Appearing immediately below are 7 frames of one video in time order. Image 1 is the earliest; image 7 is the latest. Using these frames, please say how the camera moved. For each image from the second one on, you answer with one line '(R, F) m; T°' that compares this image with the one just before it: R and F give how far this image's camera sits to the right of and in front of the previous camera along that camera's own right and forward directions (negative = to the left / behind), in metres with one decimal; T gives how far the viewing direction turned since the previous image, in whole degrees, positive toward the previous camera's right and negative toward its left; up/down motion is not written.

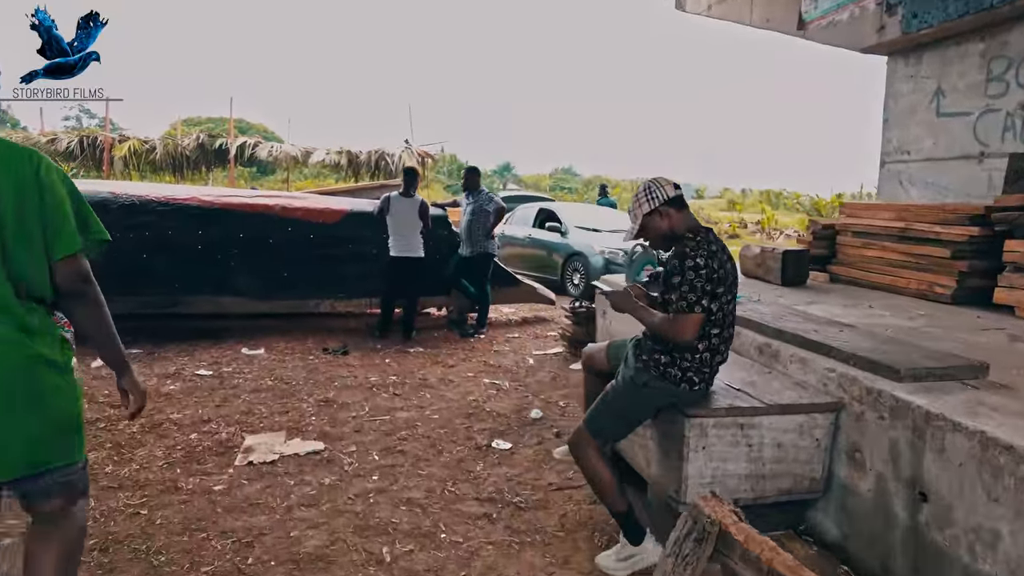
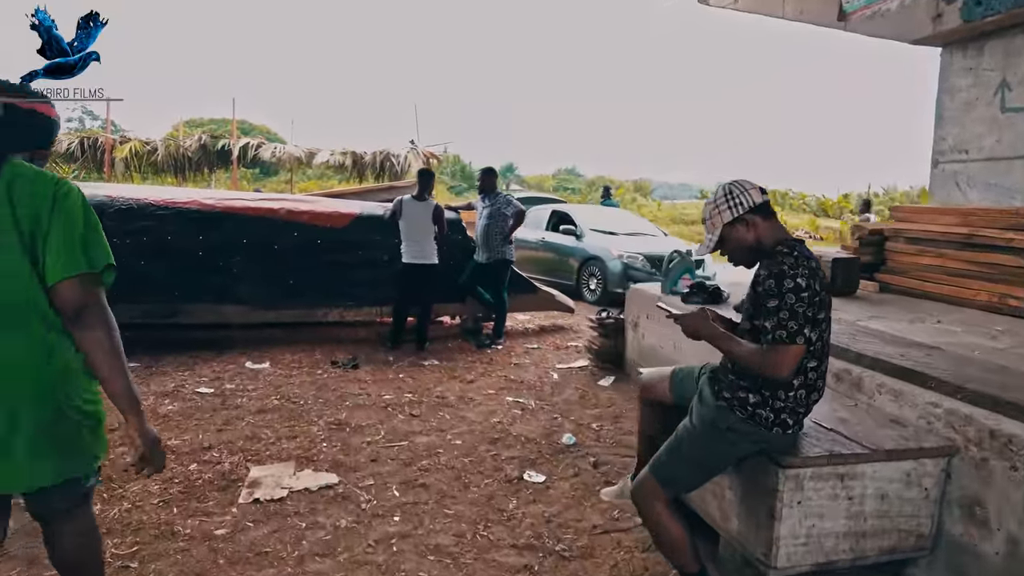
(-0.2, +0.4) m; 0°
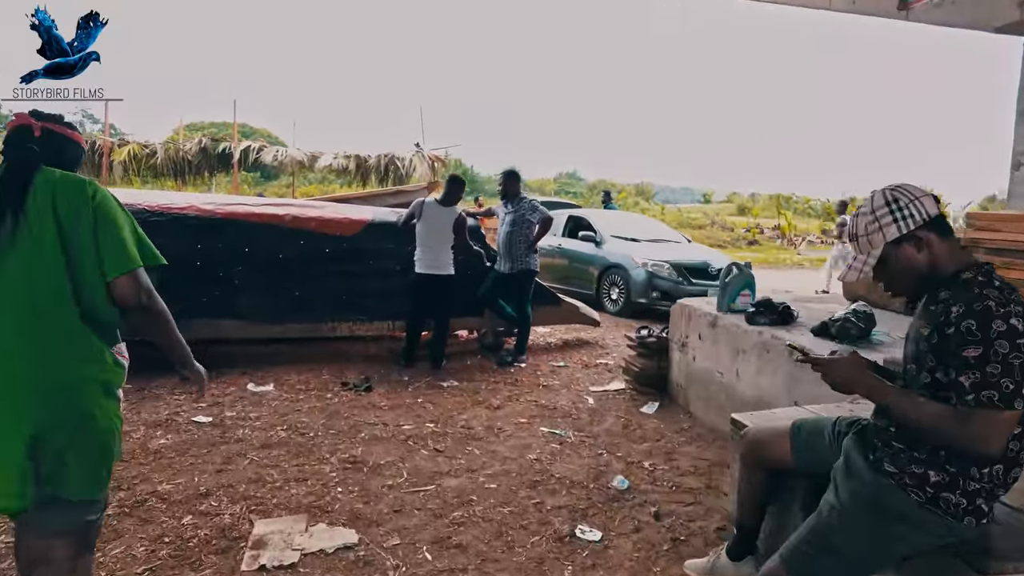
(-0.3, +0.6) m; 0°
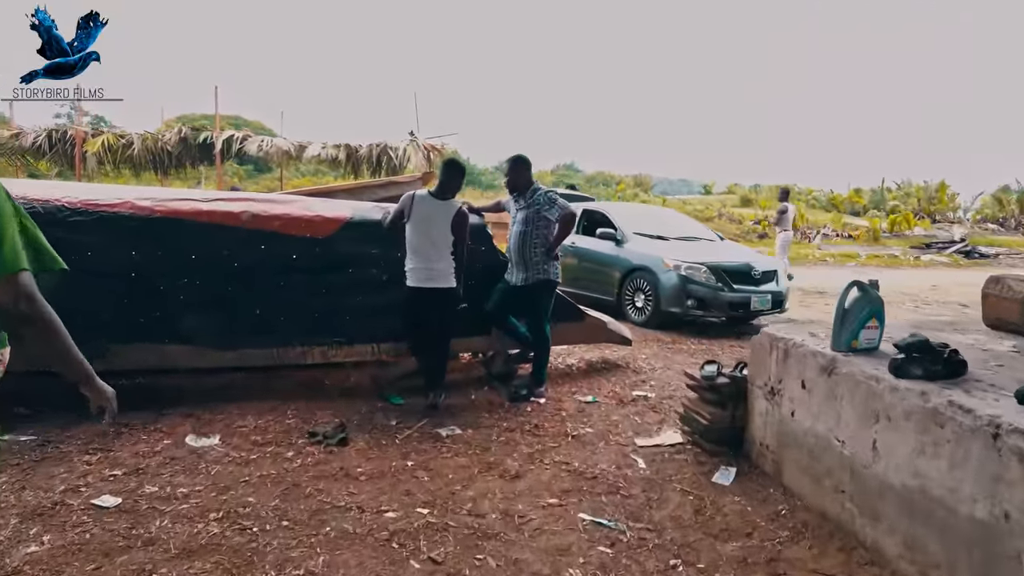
(-0.2, +1.4) m; 0°
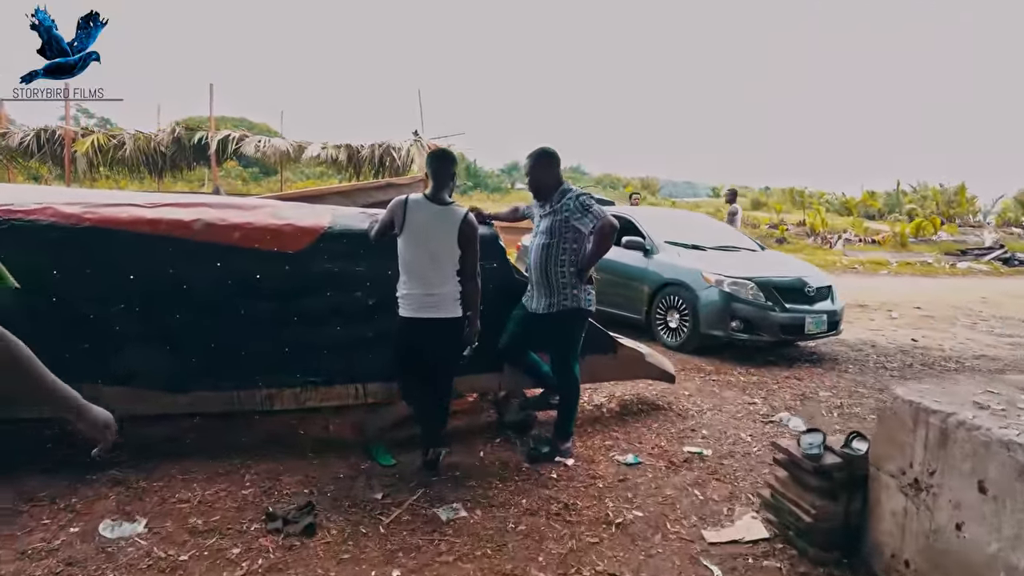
(-0.1, +1.1) m; -1°
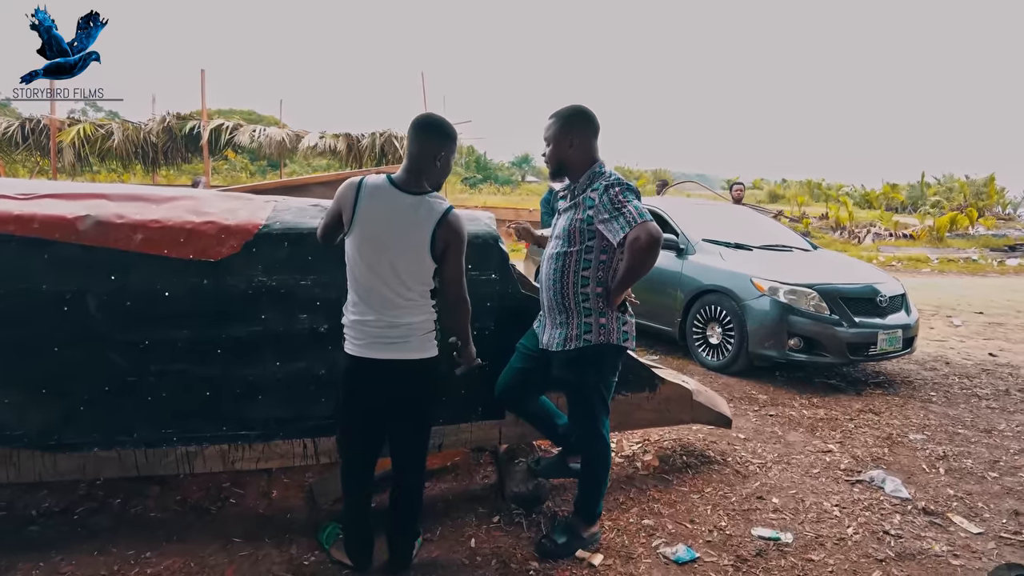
(0.0, +1.2) m; -1°
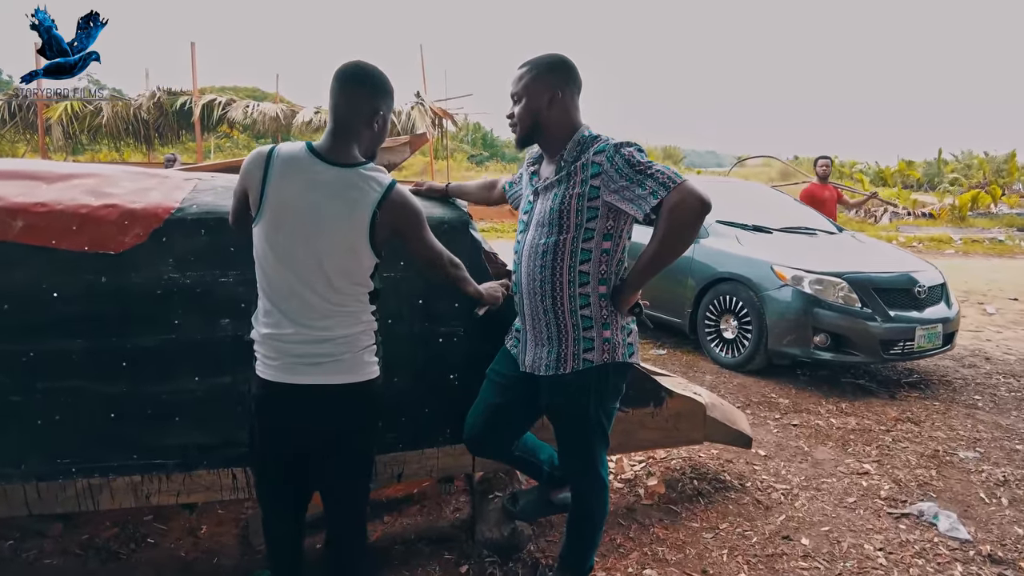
(+0.2, +0.6) m; -1°
